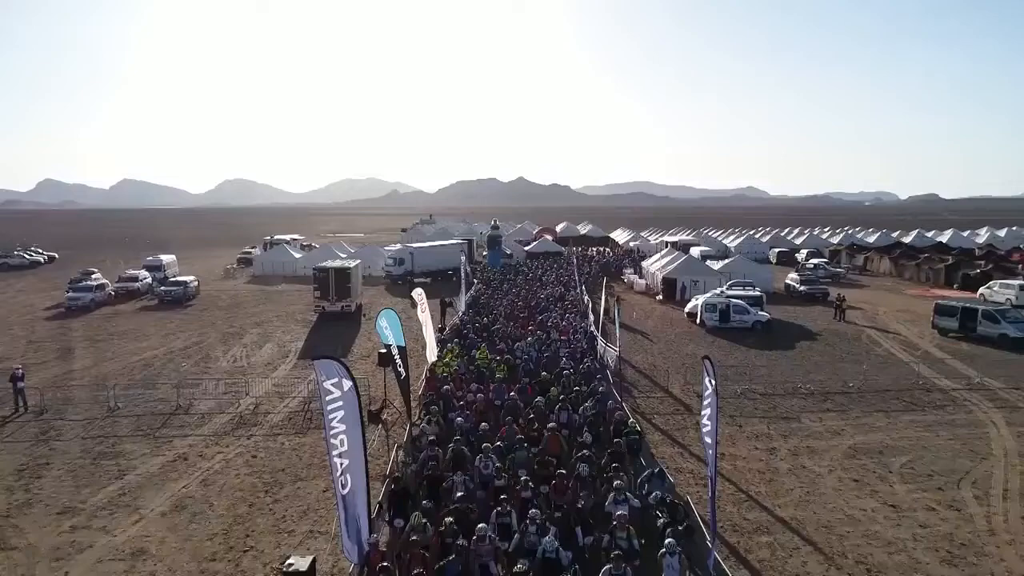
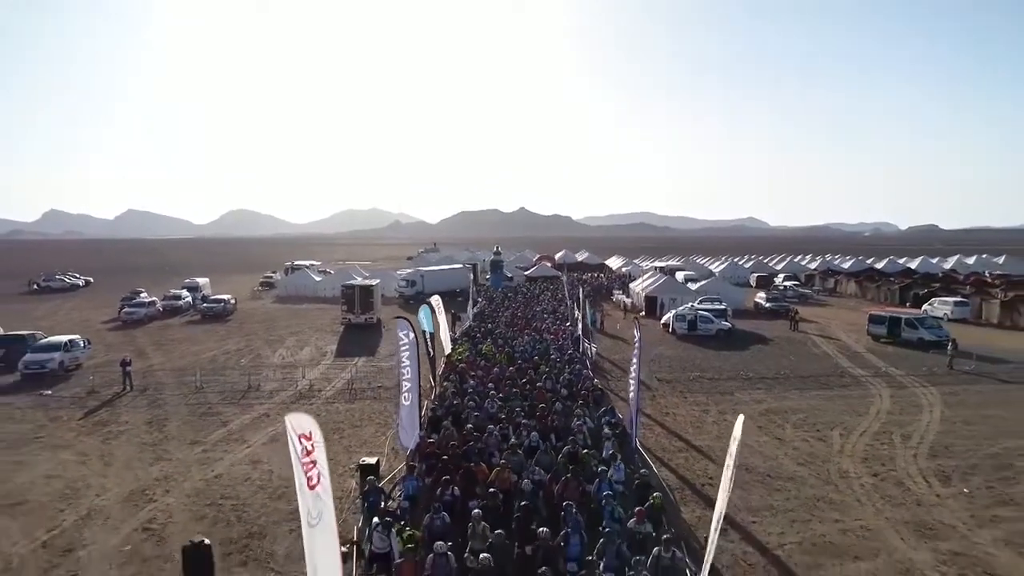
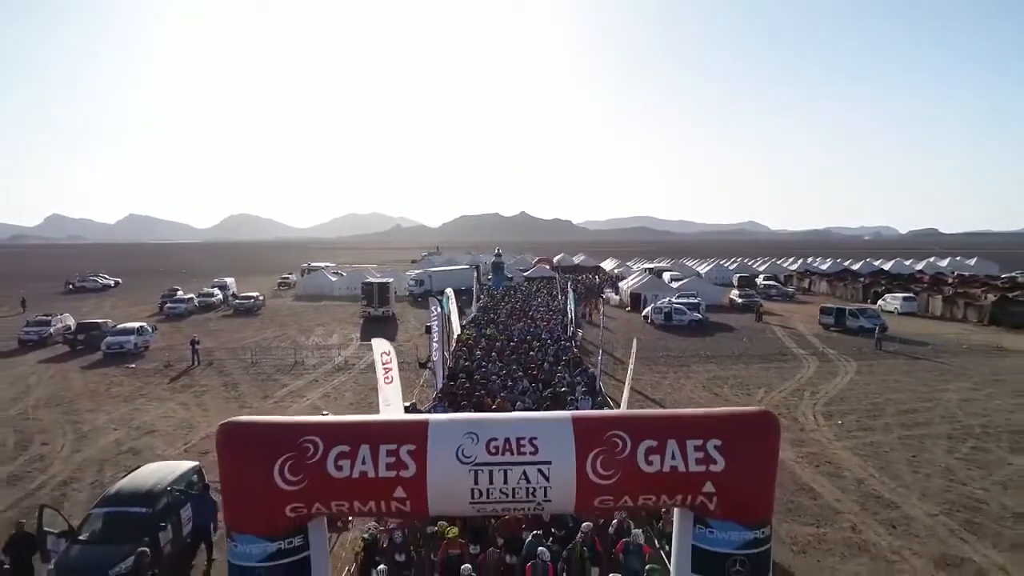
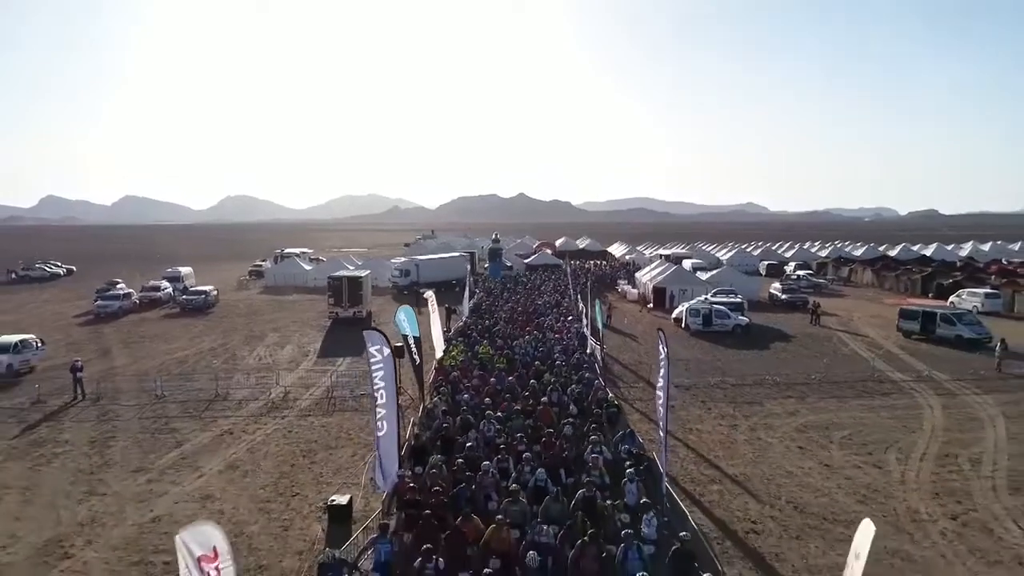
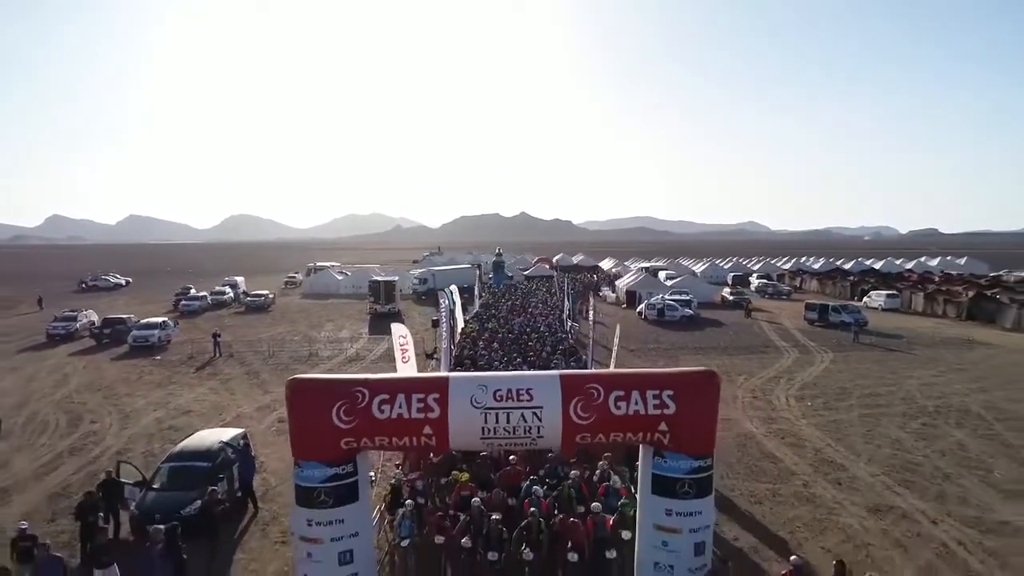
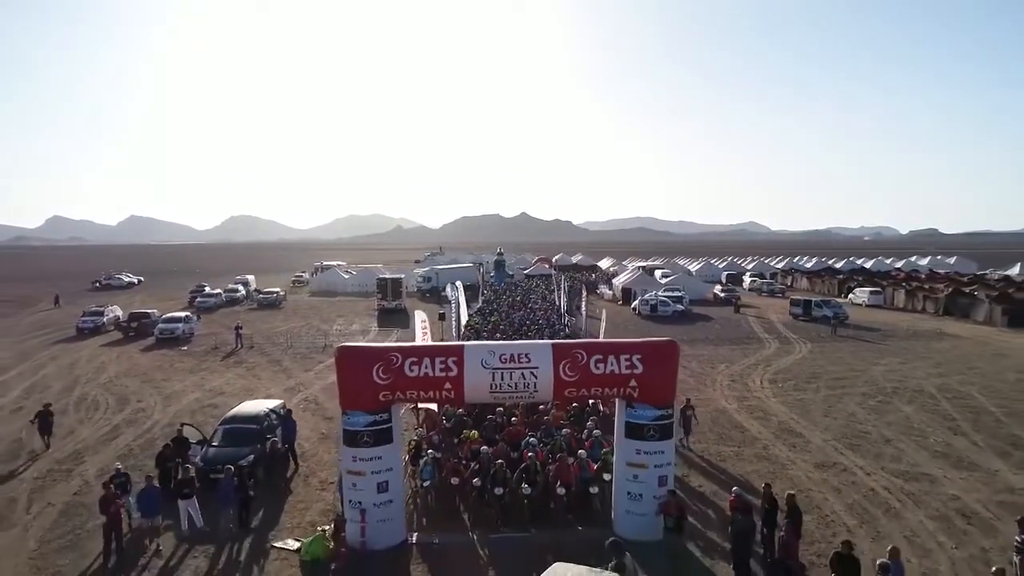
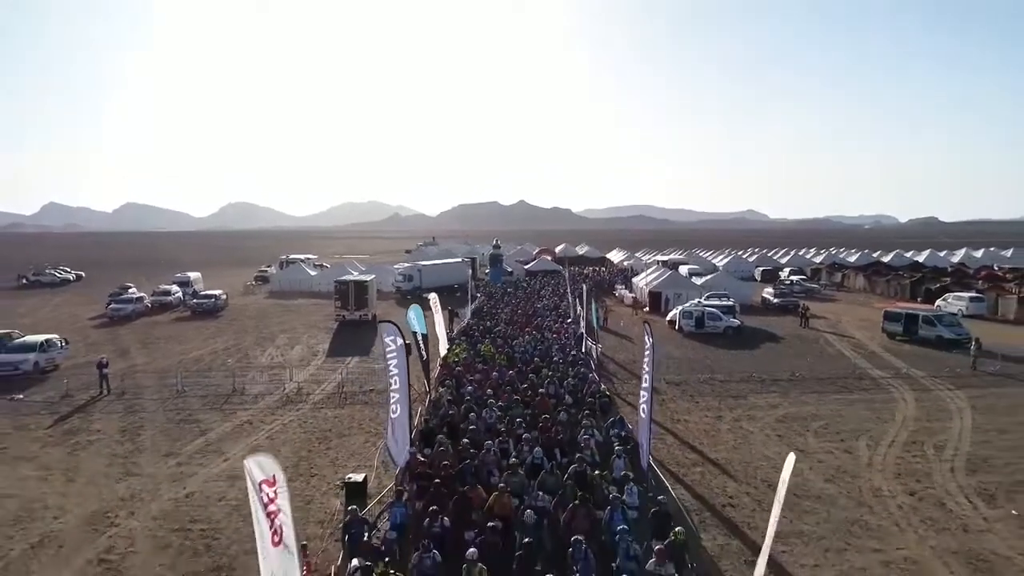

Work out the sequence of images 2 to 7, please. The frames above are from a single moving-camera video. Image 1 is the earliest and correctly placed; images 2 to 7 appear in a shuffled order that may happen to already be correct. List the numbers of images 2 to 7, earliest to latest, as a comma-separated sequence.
4, 7, 2, 3, 5, 6
